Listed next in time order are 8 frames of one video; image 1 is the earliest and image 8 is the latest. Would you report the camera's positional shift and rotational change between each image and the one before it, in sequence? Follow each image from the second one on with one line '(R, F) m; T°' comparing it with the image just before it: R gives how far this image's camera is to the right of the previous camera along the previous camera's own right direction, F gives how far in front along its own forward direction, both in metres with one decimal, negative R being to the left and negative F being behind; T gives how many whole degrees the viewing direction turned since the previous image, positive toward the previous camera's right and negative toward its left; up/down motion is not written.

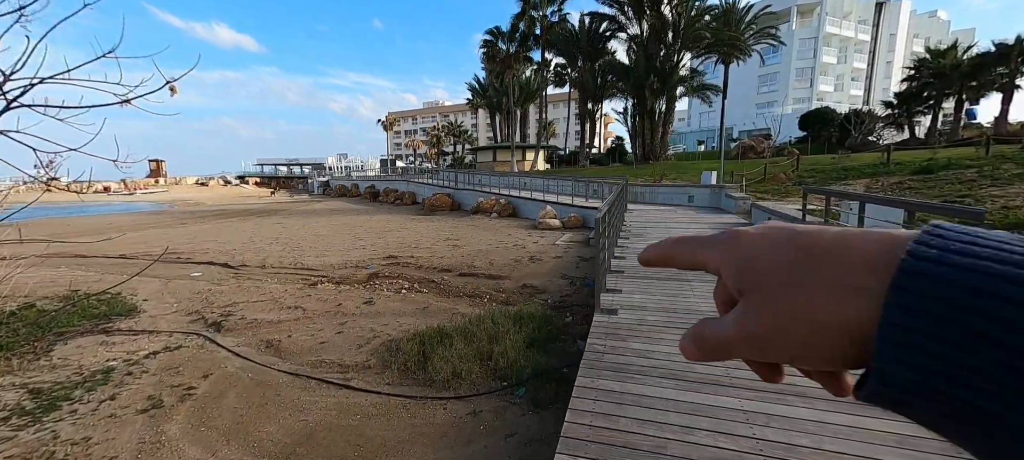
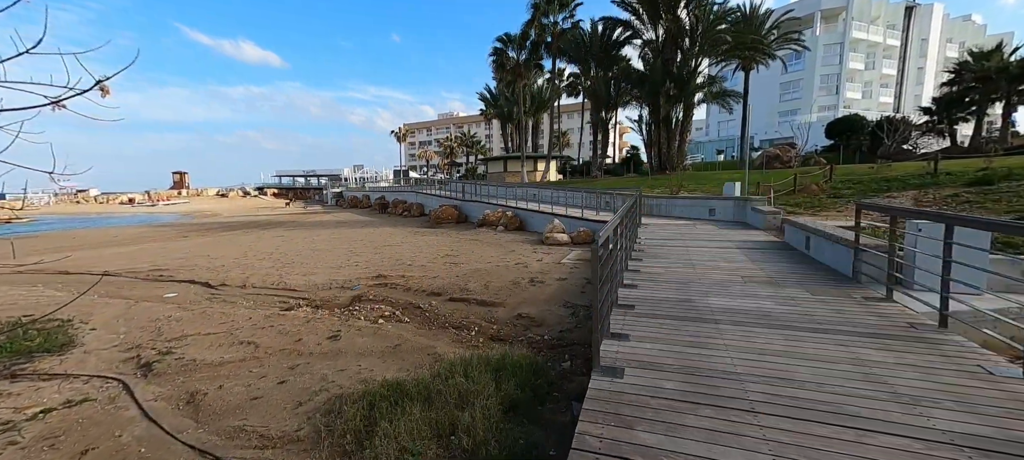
(+0.3, +1.0) m; -2°
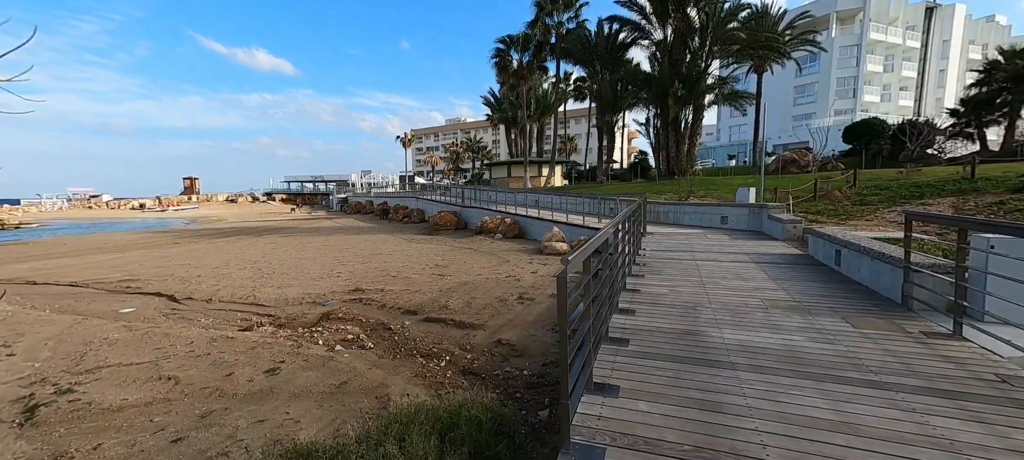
(+0.4, +0.9) m; -1°
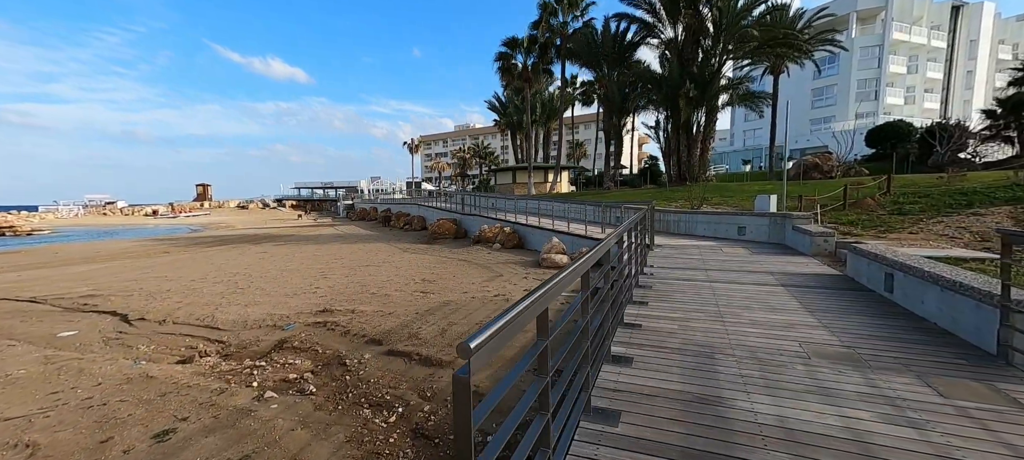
(+0.4, +1.0) m; -2°
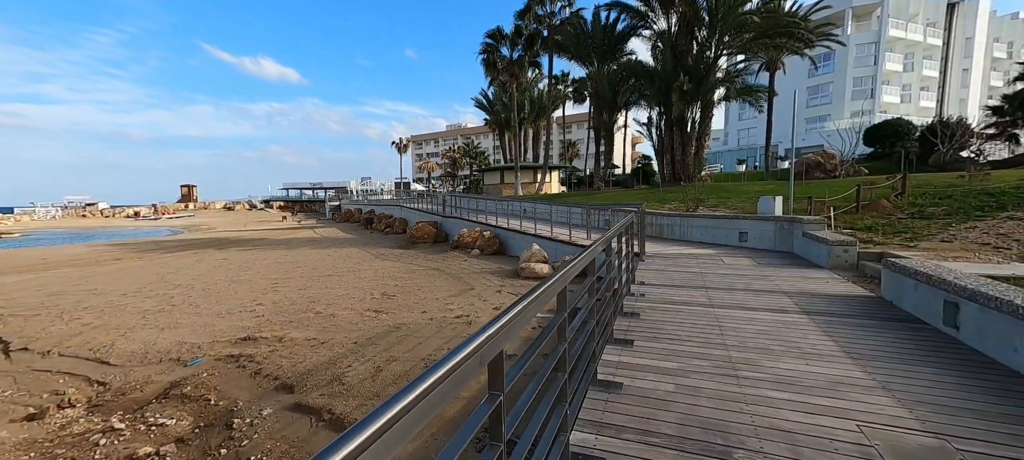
(+0.5, +1.3) m; +1°
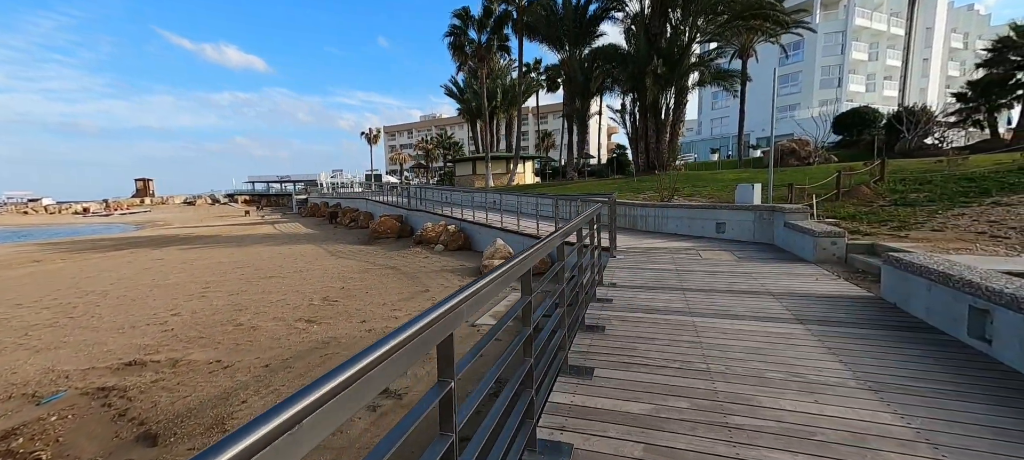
(+0.4, +1.0) m; +3°
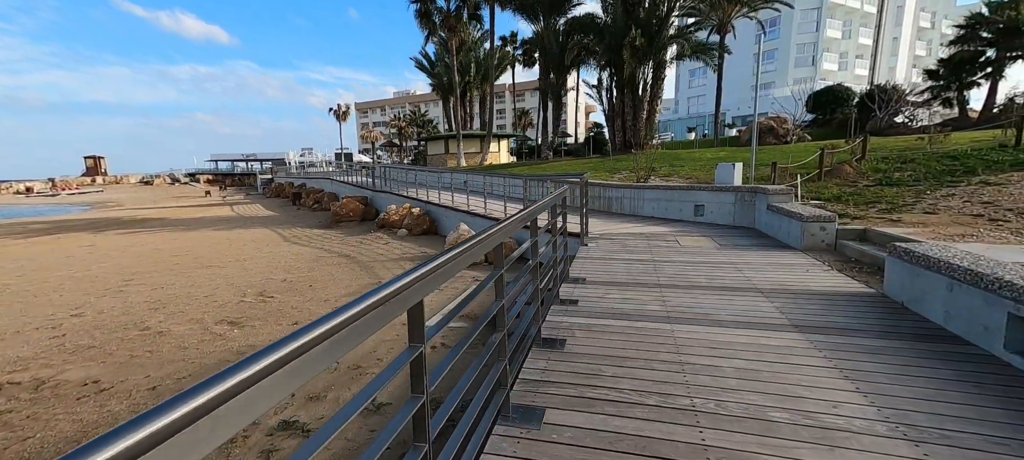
(+0.3, +0.8) m; +3°
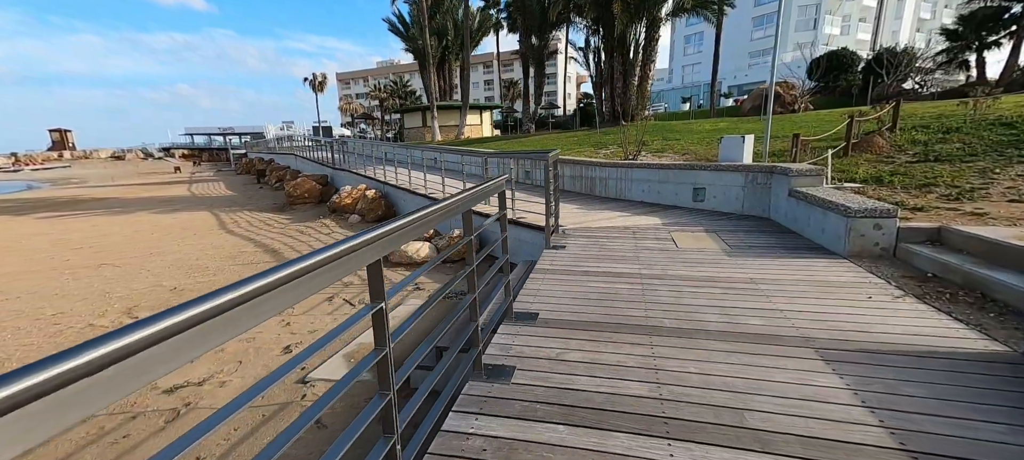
(+0.6, +1.7) m; +1°
